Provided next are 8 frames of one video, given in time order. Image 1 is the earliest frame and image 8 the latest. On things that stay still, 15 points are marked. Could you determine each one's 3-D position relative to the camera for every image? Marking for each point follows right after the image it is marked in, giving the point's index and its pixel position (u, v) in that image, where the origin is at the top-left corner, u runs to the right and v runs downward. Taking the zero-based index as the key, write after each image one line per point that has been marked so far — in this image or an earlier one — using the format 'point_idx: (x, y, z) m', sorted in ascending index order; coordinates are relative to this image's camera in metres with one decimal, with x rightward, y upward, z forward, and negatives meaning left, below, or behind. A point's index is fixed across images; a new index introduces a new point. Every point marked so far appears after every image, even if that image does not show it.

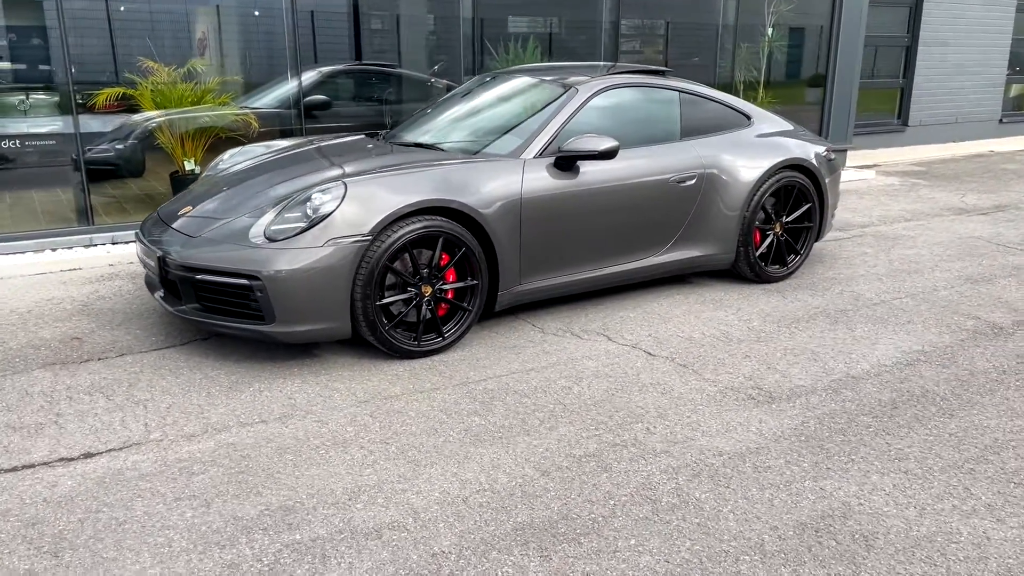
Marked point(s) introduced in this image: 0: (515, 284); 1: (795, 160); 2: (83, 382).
0: (0.0, 0.0, +4.3) m
1: (+1.9, +0.8, +5.3) m
2: (-2.0, -0.4, +3.7) m
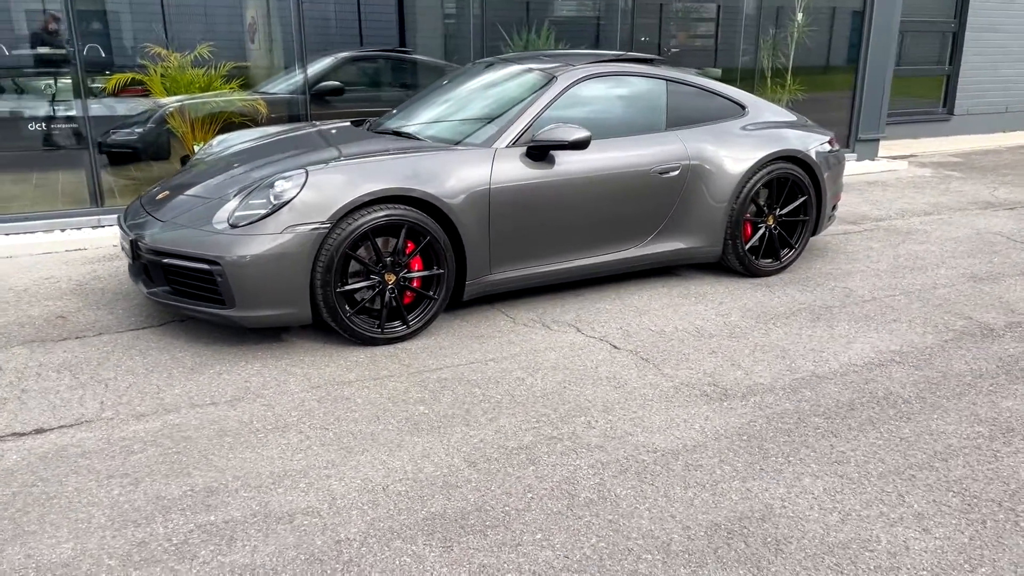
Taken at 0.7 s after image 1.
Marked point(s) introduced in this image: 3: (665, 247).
0: (-0.2, +0.1, +4.3) m
1: (+1.8, +0.9, +5.2) m
2: (-2.2, -0.3, +3.9) m
3: (+0.9, +0.2, +4.9) m
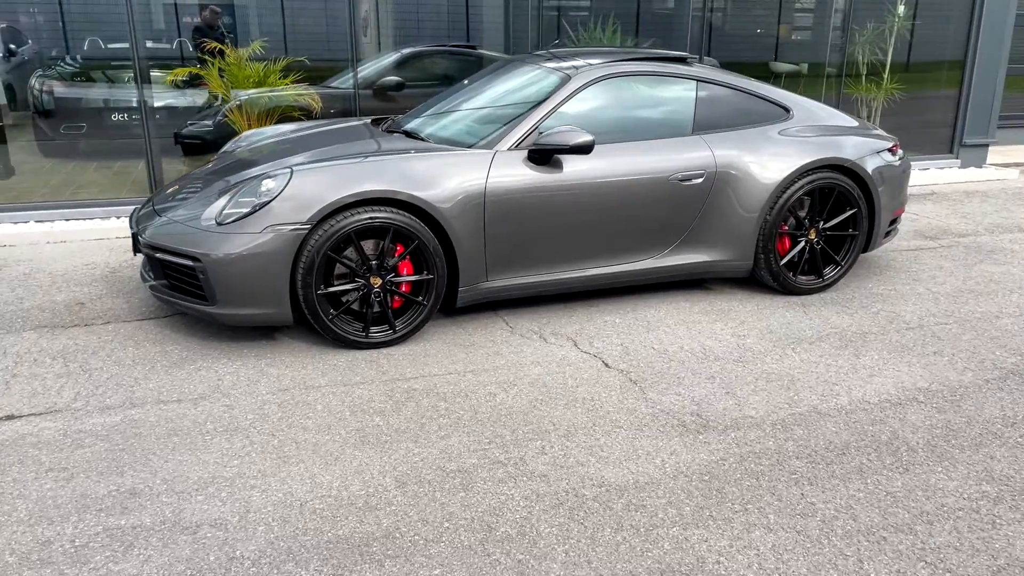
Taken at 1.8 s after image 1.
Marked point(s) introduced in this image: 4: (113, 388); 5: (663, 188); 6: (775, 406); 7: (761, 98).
0: (-0.2, 0.0, +4.2) m
1: (+1.9, +0.7, +4.8) m
2: (-2.3, -0.3, +4.0) m
3: (+1.0, +0.2, +4.6) m
4: (-1.8, -0.4, +3.6) m
5: (+0.8, +0.5, +4.4) m
6: (+1.1, -0.5, +3.5) m
7: (+1.5, +1.1, +4.9) m
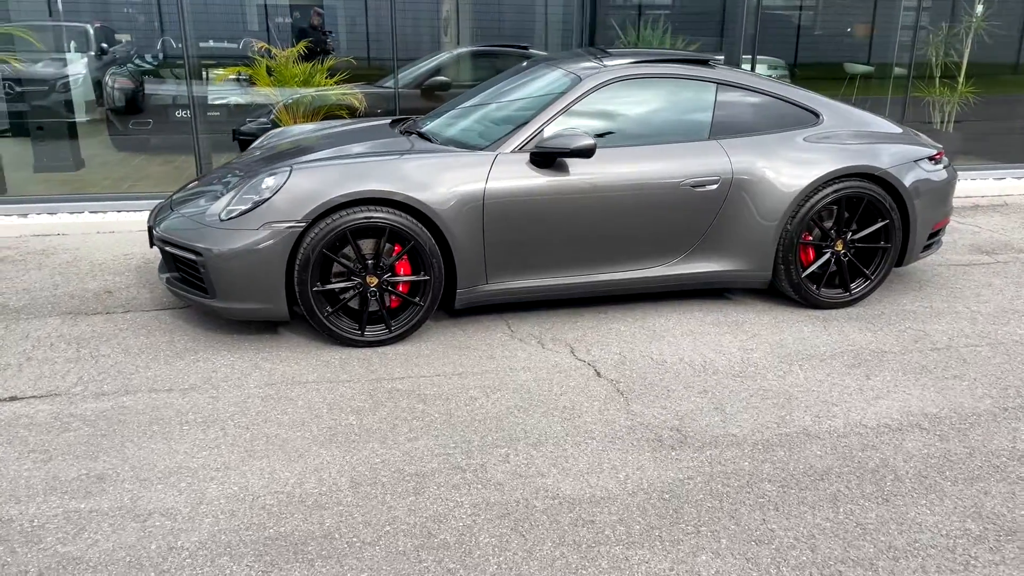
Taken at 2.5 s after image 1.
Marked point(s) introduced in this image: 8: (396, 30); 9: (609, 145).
0: (-0.2, 0.0, +4.2) m
1: (+2.0, +0.7, +4.5) m
2: (-2.3, -0.2, +4.2) m
3: (+1.0, +0.1, +4.5) m
4: (-1.8, -0.4, +3.7) m
5: (+0.9, +0.5, +4.3) m
6: (+1.0, -0.6, +3.3) m
7: (+1.6, +1.1, +4.7) m
8: (-1.1, +2.4, +7.6) m
9: (+0.5, +0.8, +4.3) m
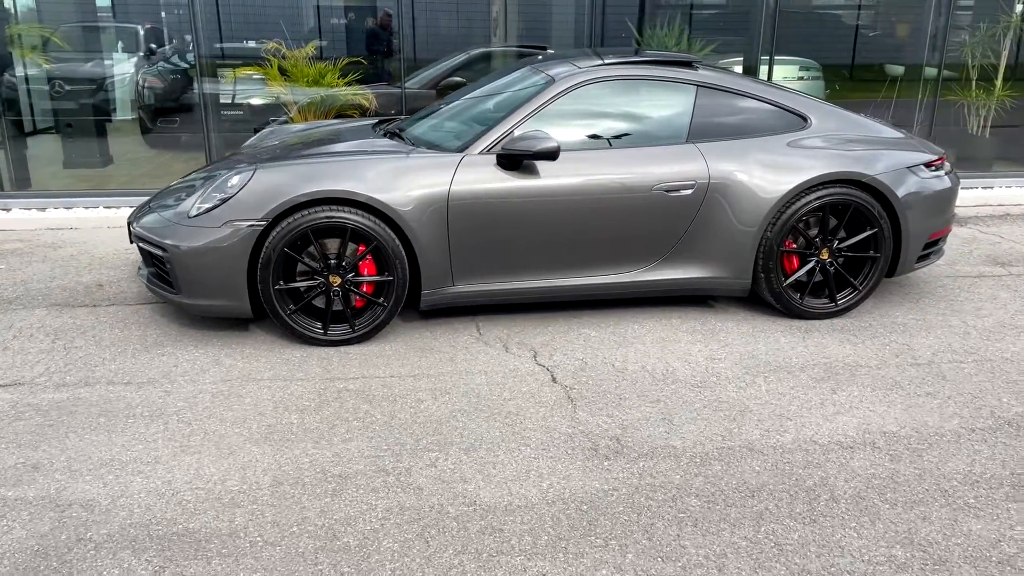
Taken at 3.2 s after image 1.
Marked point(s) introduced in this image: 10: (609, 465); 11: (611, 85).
0: (-0.3, 0.0, +4.1) m
1: (+1.8, +0.6, +4.4) m
2: (-2.4, -0.2, +4.4) m
3: (+0.9, +0.1, +4.4) m
4: (-2.0, -0.4, +3.8) m
5: (+0.7, +0.5, +4.2) m
6: (+0.8, -0.6, +3.2) m
7: (+1.5, +1.0, +4.5) m
8: (-1.0, +2.4, +7.6) m
9: (+0.3, +0.7, +4.2) m
10: (+0.4, -0.7, +3.0) m
11: (+0.5, +1.1, +4.3) m
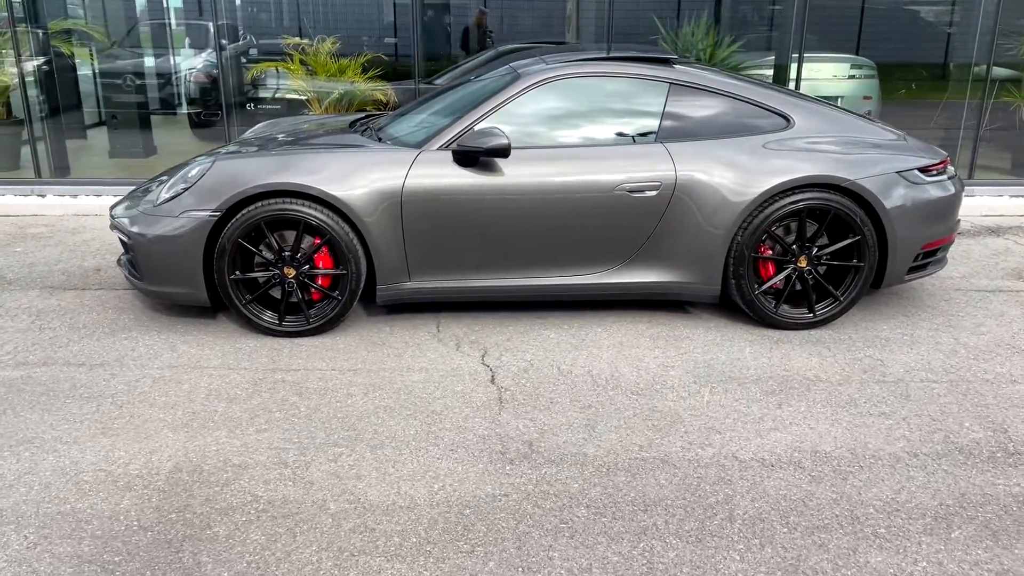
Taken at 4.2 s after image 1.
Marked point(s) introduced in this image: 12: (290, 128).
0: (-0.6, 0.0, +4.1) m
1: (+1.6, +0.6, +4.1) m
2: (-2.6, -0.1, +4.6) m
3: (+0.7, +0.1, +4.2) m
4: (-2.3, -0.3, +4.0) m
5: (+0.5, +0.5, +4.1) m
6: (+0.4, -0.6, +3.1) m
7: (+1.3, +1.0, +4.3) m
8: (-0.7, +2.5, +7.7) m
9: (+0.1, +0.7, +4.2) m
10: (0.0, -0.7, +3.0) m
11: (+0.4, +1.1, +4.2) m
12: (-1.5, +1.0, +5.2) m
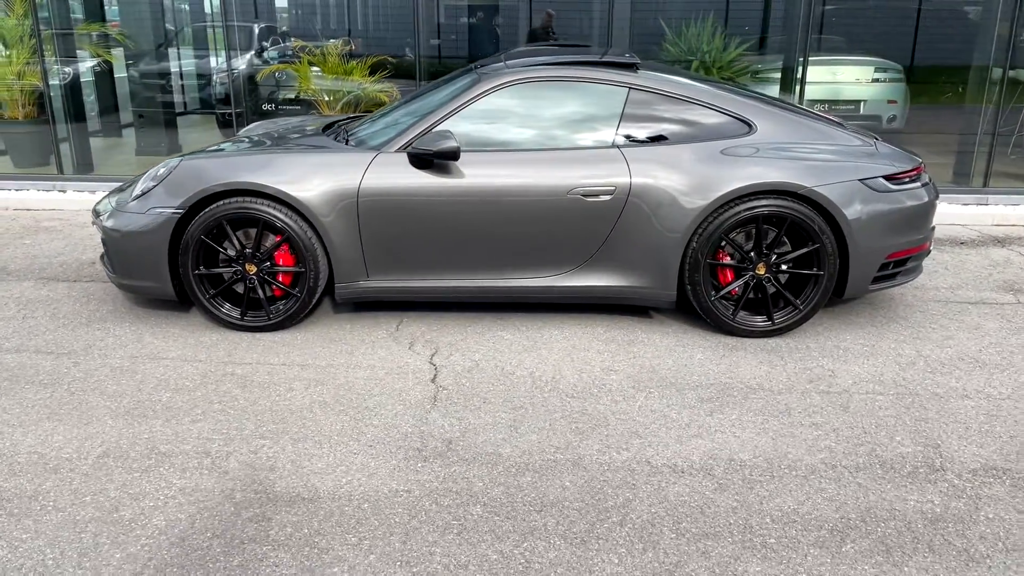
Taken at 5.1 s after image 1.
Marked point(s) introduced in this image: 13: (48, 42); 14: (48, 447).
0: (-0.8, 0.0, +4.2) m
1: (+1.4, +0.5, +4.1) m
2: (-2.8, -0.1, +4.8) m
3: (+0.4, 0.0, +4.3) m
4: (-2.5, -0.2, +4.2) m
5: (+0.3, +0.4, +4.1) m
6: (+0.1, -0.6, +3.2) m
7: (+1.1, +1.0, +4.3) m
8: (-0.7, +2.5, +7.8) m
9: (-0.1, +0.7, +4.2) m
10: (-0.3, -0.7, +3.0) m
11: (+0.2, +1.1, +4.3) m
12: (-1.6, +1.0, +5.4) m
13: (-4.5, +2.4, +7.9) m
14: (-1.8, -0.6, +3.1) m
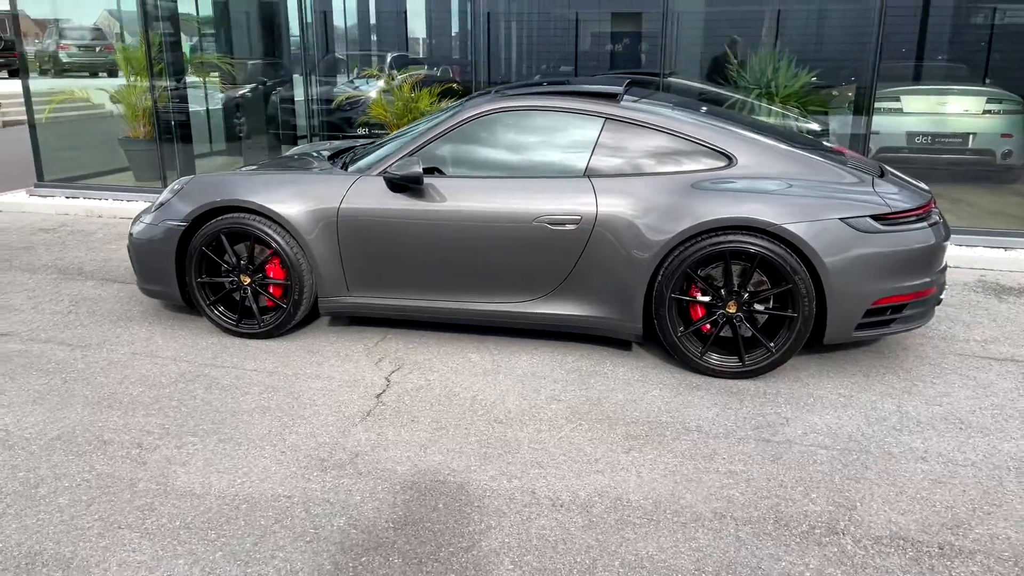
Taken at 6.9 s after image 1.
0: (-0.9, 0.0, +4.5) m
1: (+1.2, +0.3, +3.9) m
2: (-2.8, 0.0, +5.4) m
3: (+0.3, -0.1, +4.3) m
4: (-2.7, -0.2, +4.8) m
5: (+0.1, +0.3, +4.2) m
6: (-0.3, -0.7, +3.2) m
7: (+1.0, +0.8, +4.2) m
8: (0.0, +2.2, +8.0) m
9: (-0.2, +0.6, +4.3) m
10: (-0.8, -0.7, +3.2) m
11: (+0.1, +0.9, +4.3) m
12: (-1.5, +1.0, +5.8) m
13: (-3.8, +2.4, +8.9) m
14: (-2.2, -0.6, +3.5) m
